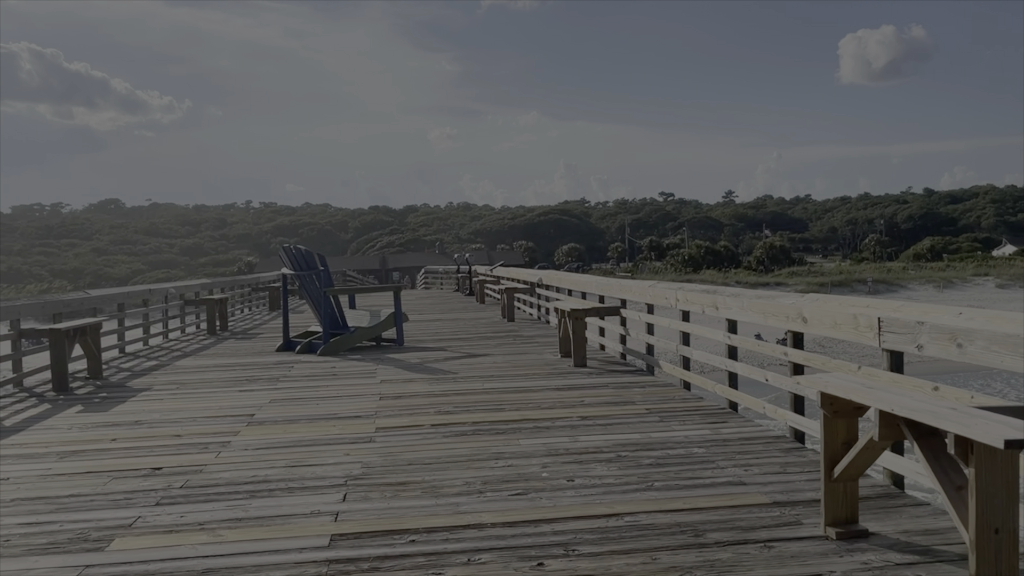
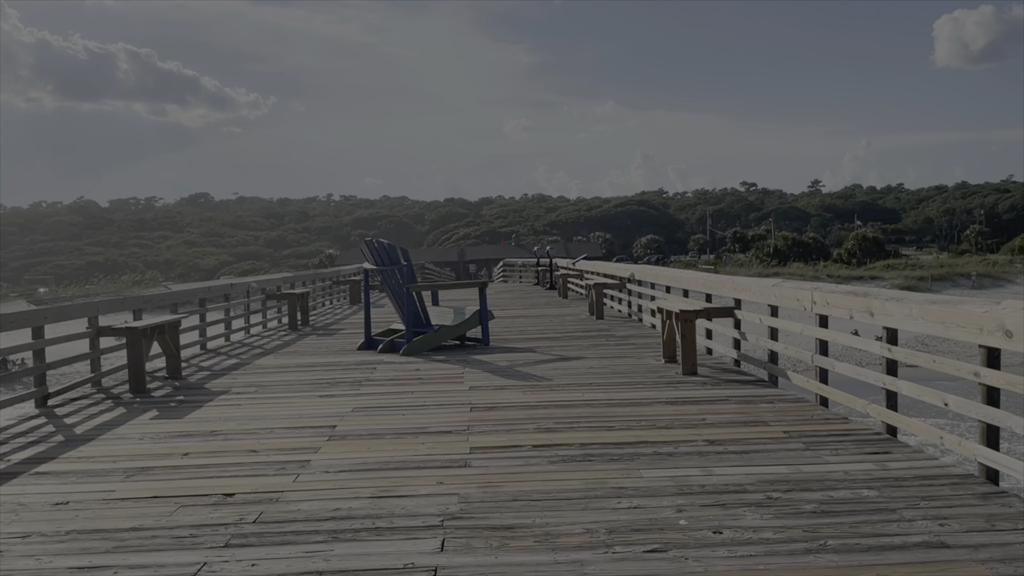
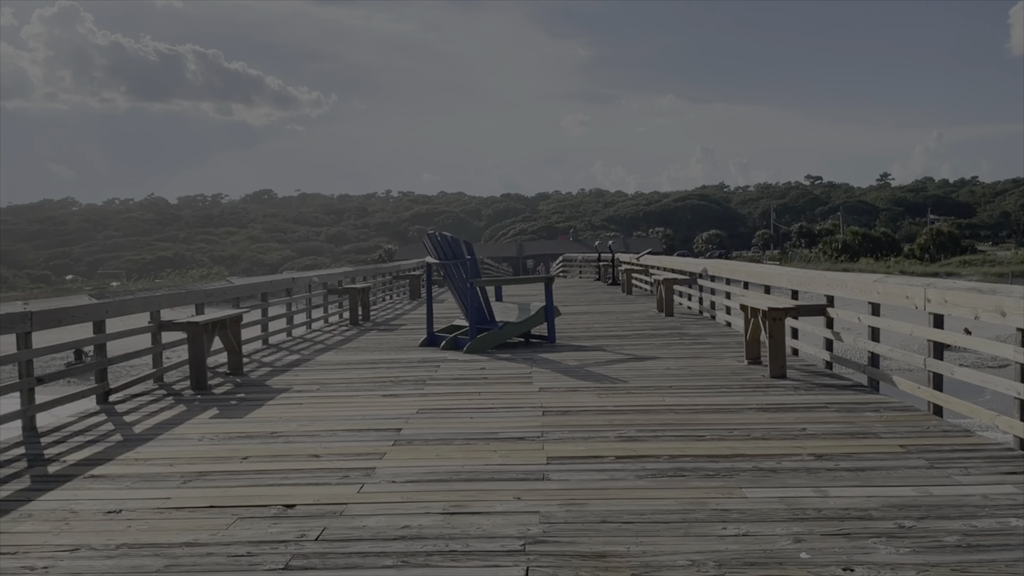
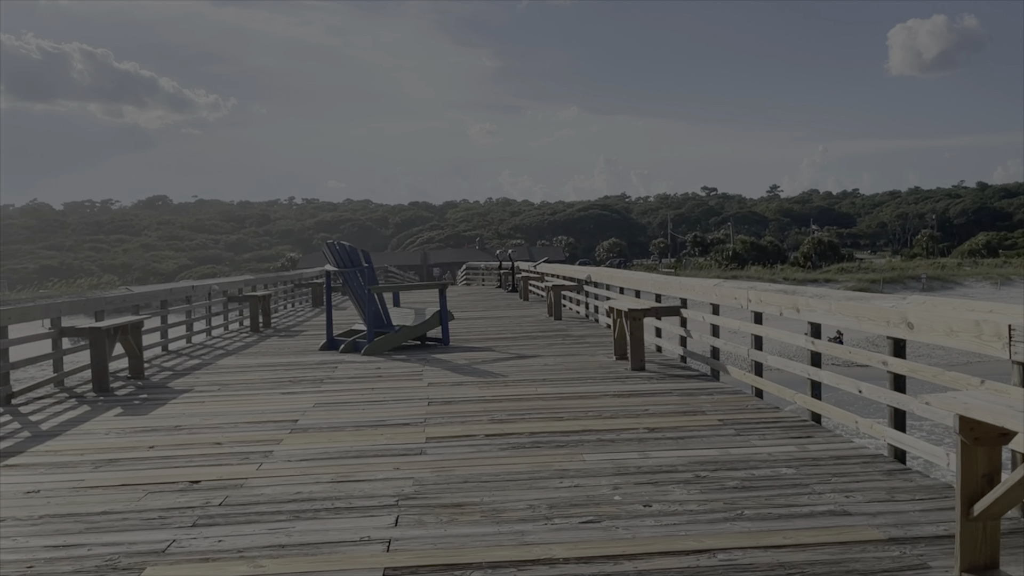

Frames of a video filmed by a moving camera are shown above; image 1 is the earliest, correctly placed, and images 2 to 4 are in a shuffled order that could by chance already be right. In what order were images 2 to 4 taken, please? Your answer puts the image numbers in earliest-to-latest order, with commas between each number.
4, 2, 3
